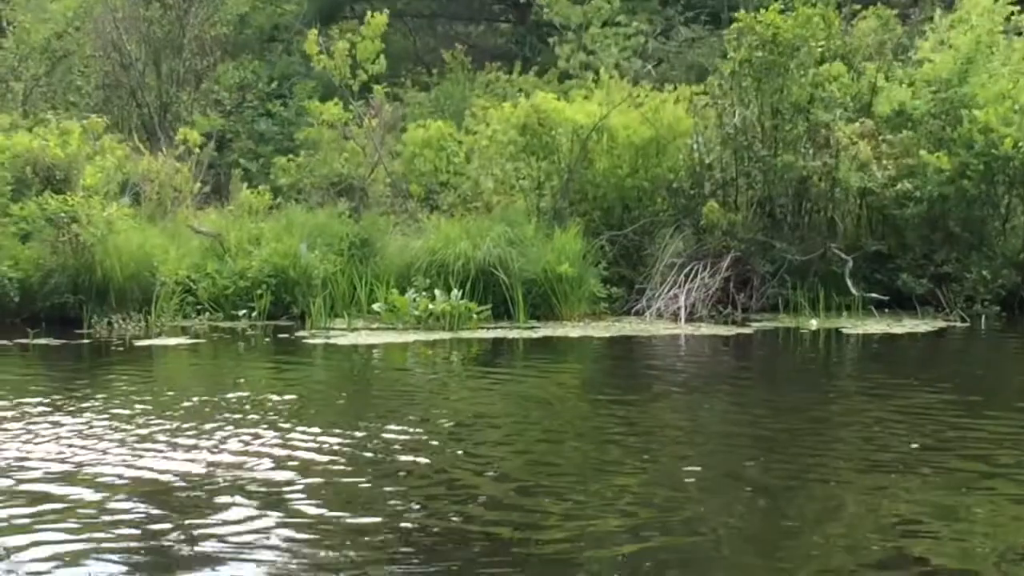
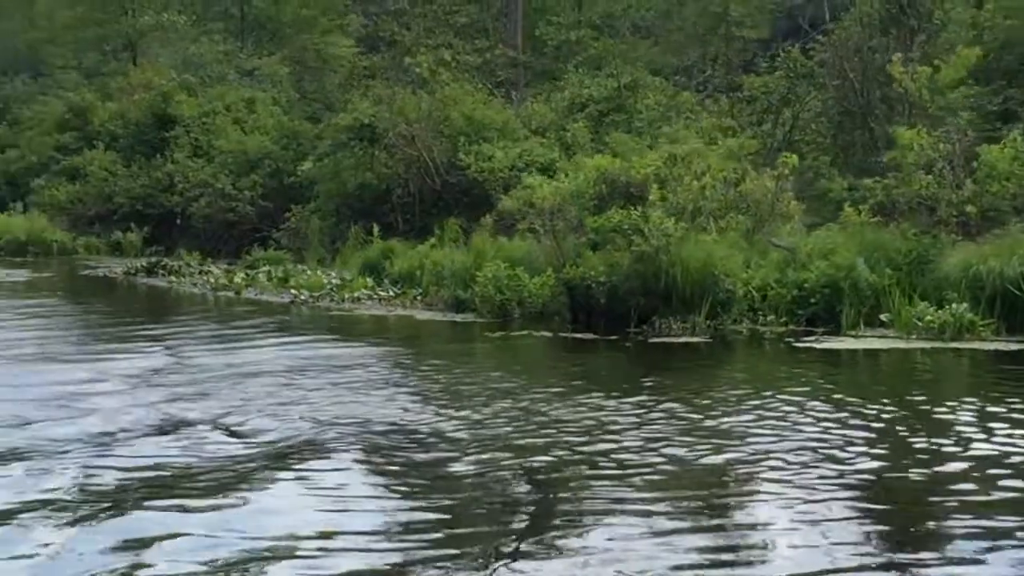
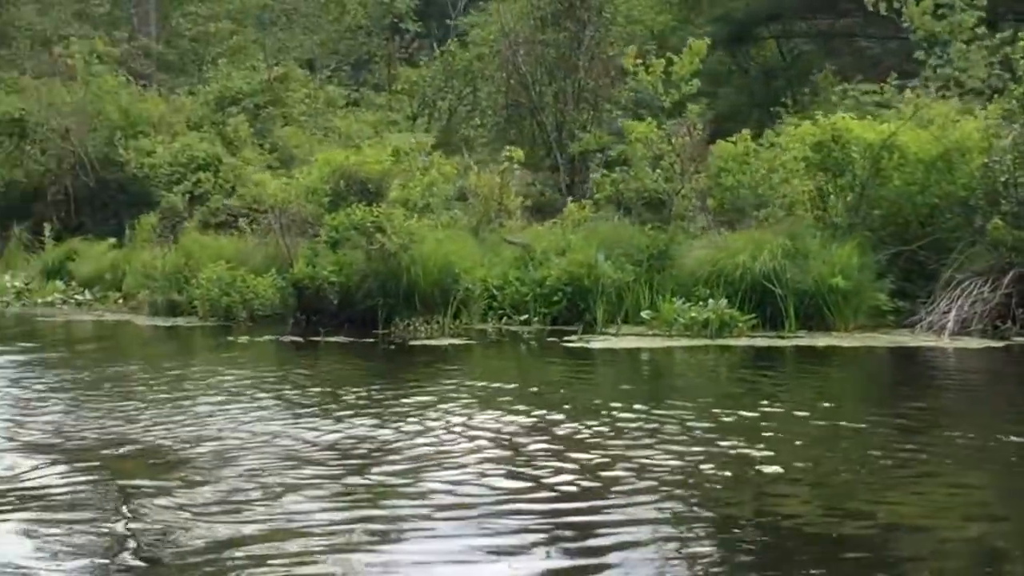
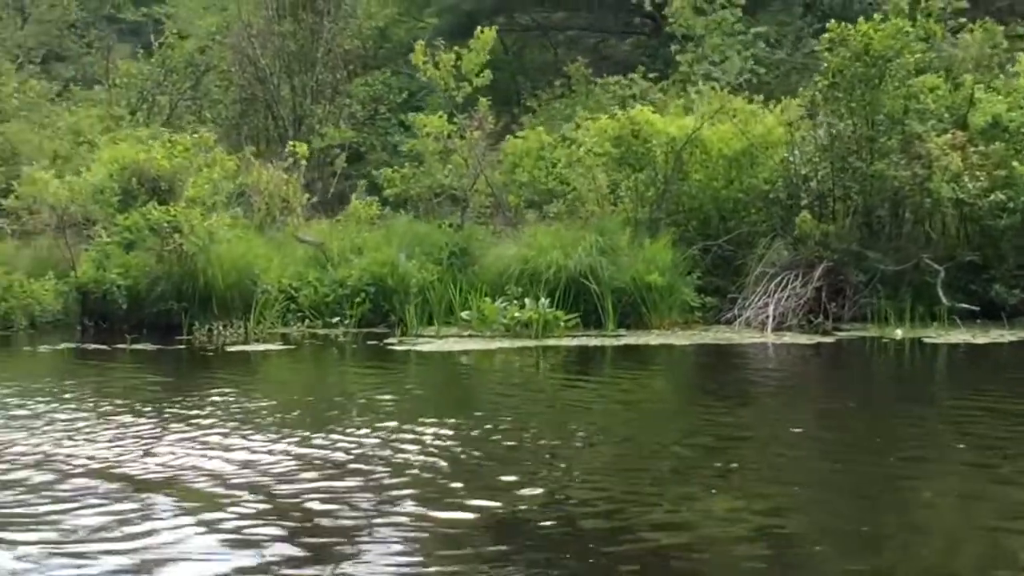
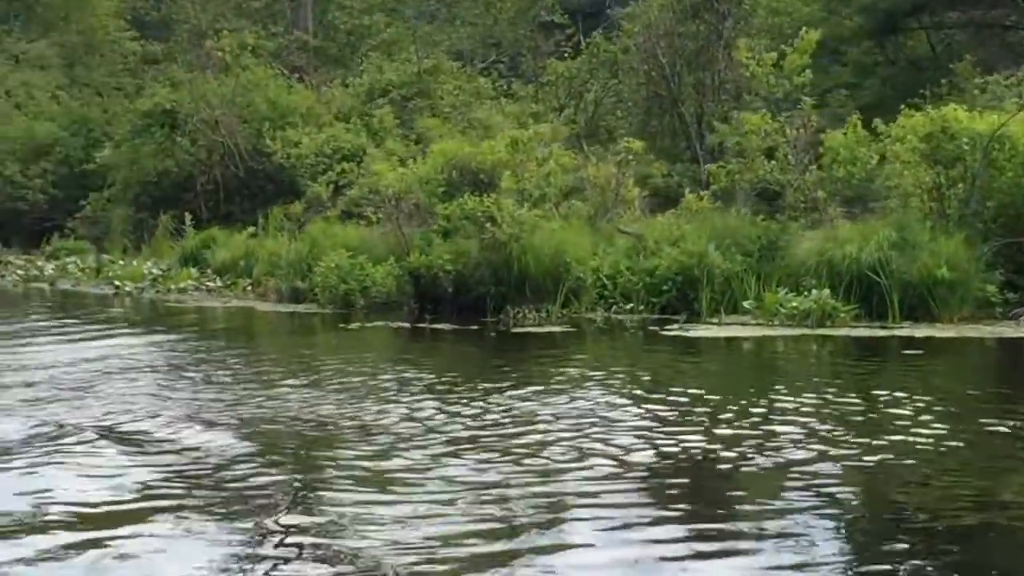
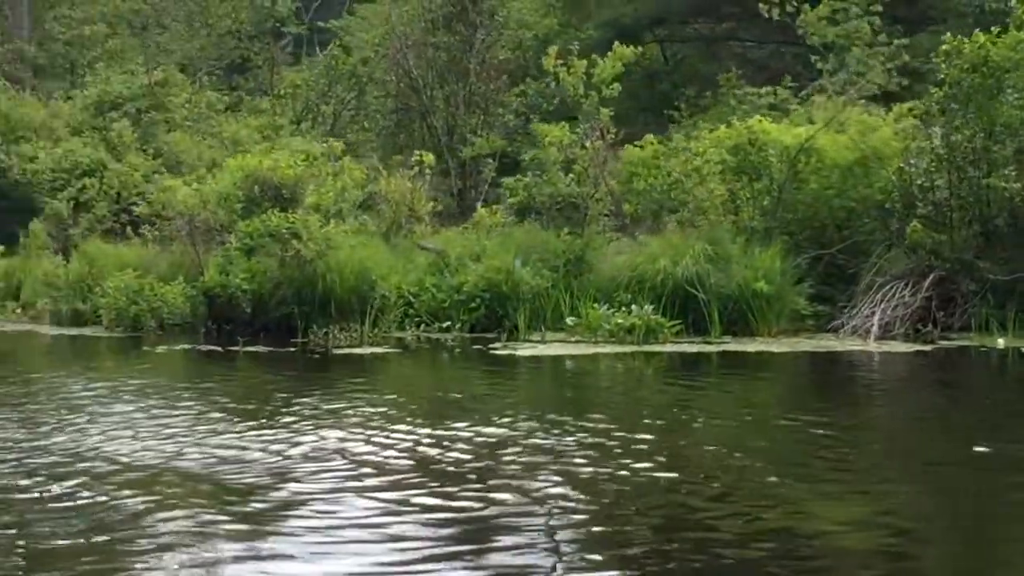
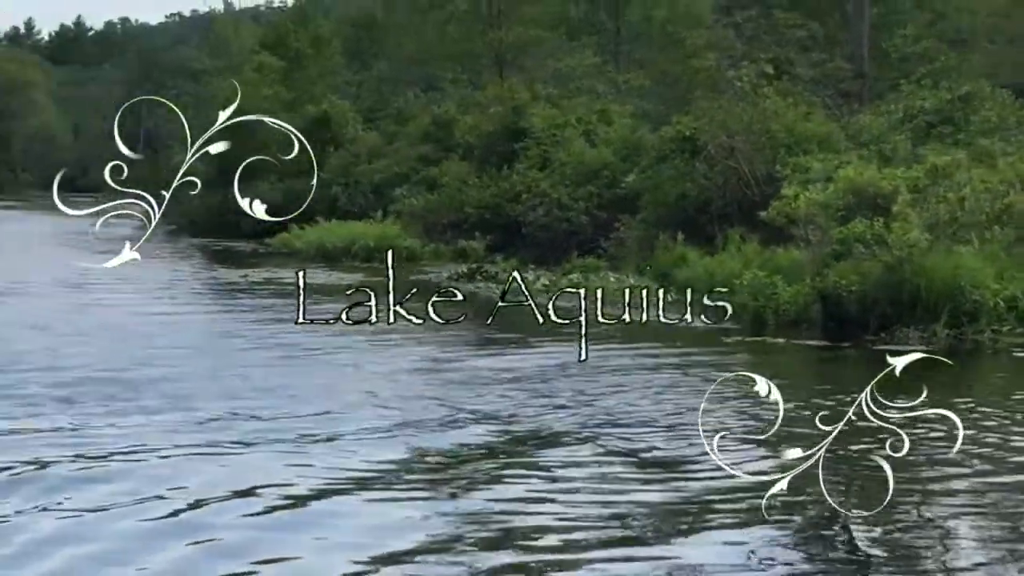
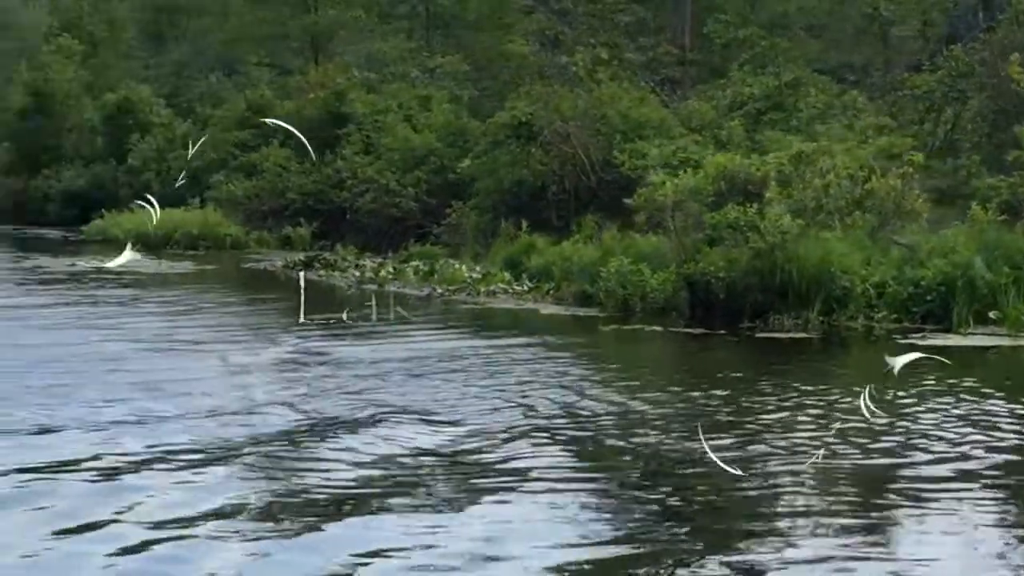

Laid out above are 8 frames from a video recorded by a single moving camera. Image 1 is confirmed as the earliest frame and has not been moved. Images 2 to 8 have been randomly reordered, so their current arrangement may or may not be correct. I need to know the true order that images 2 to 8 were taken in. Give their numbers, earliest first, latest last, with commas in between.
4, 6, 3, 5, 2, 8, 7
